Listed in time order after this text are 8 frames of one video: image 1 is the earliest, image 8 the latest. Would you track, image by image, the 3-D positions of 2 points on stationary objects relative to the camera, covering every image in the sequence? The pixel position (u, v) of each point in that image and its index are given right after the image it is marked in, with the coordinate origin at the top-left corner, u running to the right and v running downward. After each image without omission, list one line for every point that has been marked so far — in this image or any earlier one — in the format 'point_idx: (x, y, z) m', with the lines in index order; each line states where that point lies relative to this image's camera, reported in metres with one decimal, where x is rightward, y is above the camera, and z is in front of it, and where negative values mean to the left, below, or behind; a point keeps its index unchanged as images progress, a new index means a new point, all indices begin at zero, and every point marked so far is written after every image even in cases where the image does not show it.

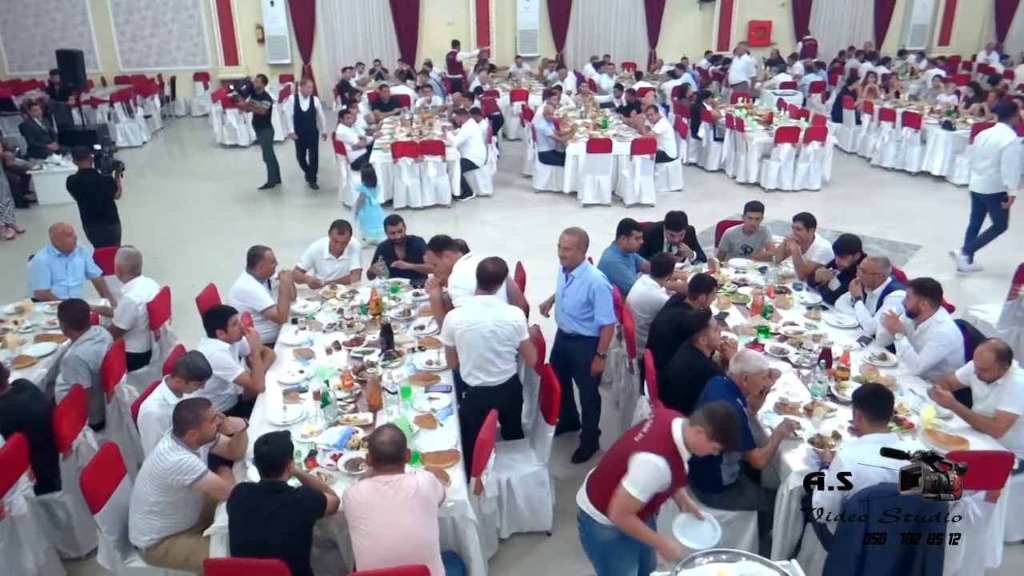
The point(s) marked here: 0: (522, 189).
0: (+0.1, +1.3, +10.4) m
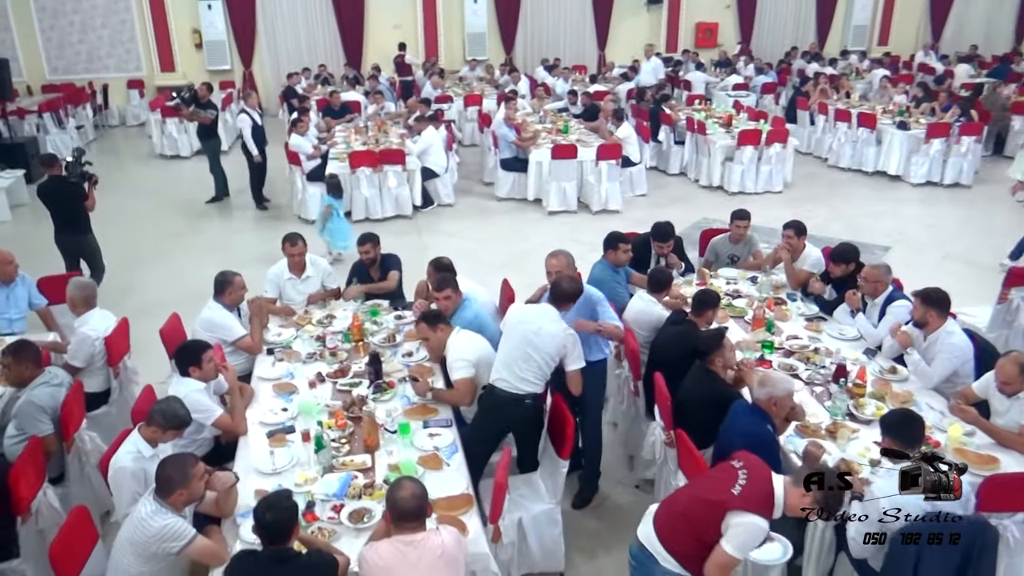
0: (-0.4, +1.1, +10.1) m
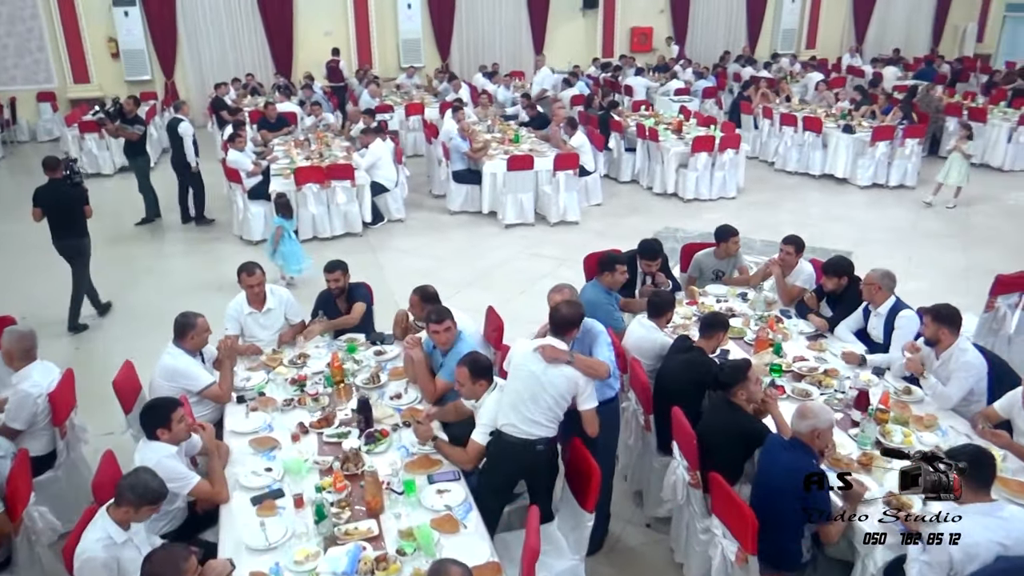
0: (-0.9, +0.9, +9.7) m
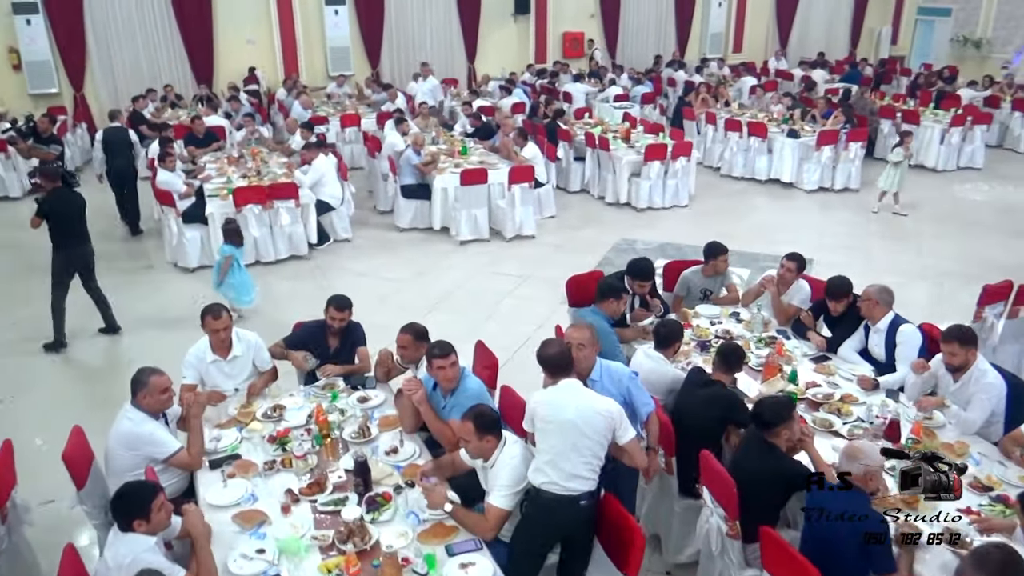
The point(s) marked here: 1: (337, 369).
0: (-1.5, +0.7, +9.3) m
1: (-1.0, -0.4, +4.4) m
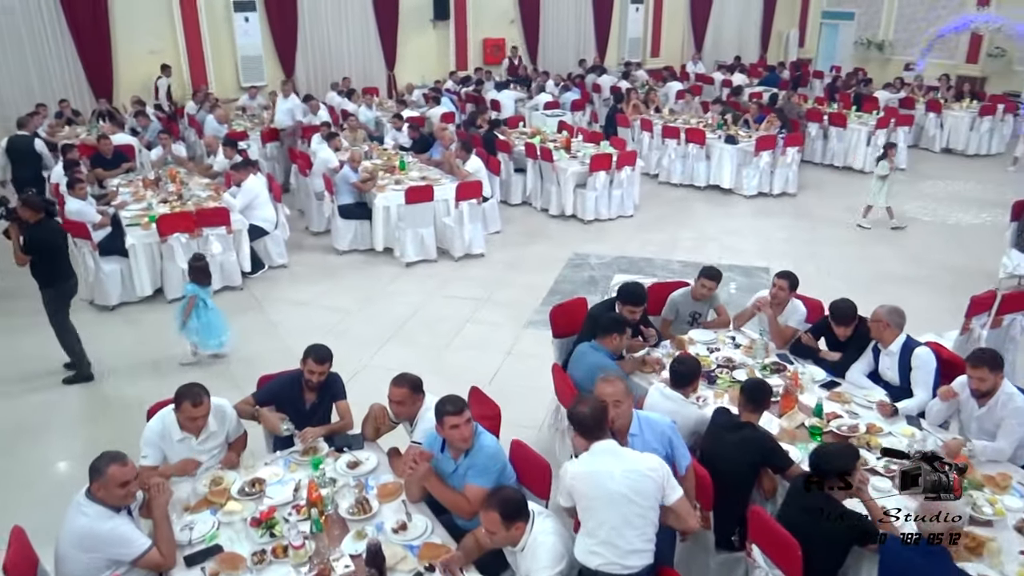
0: (-2.1, +0.4, +8.6) m
1: (-0.9, -0.7, +3.9) m
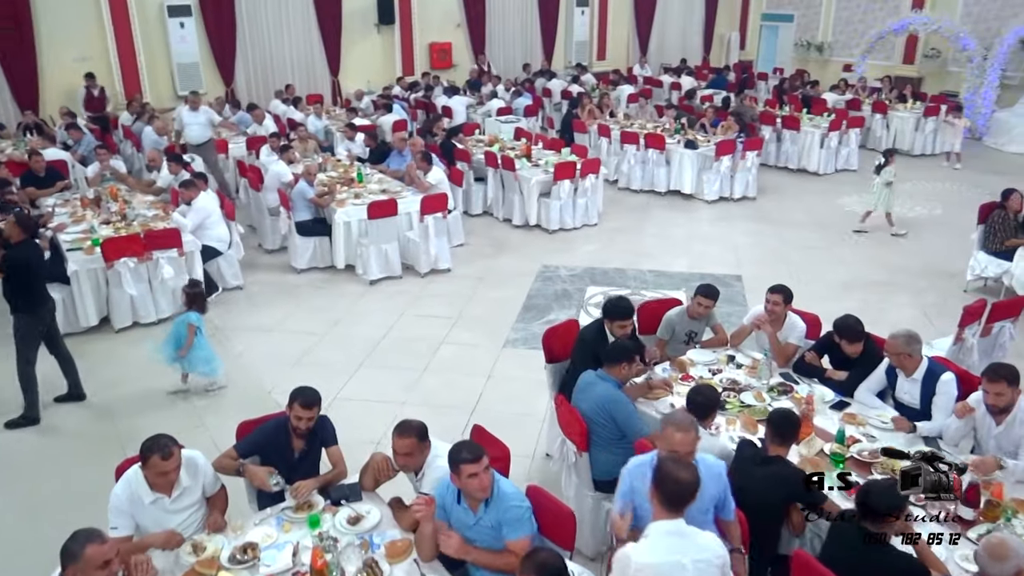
0: (-2.4, +0.2, +8.2) m
1: (-0.9, -0.9, +3.6) m
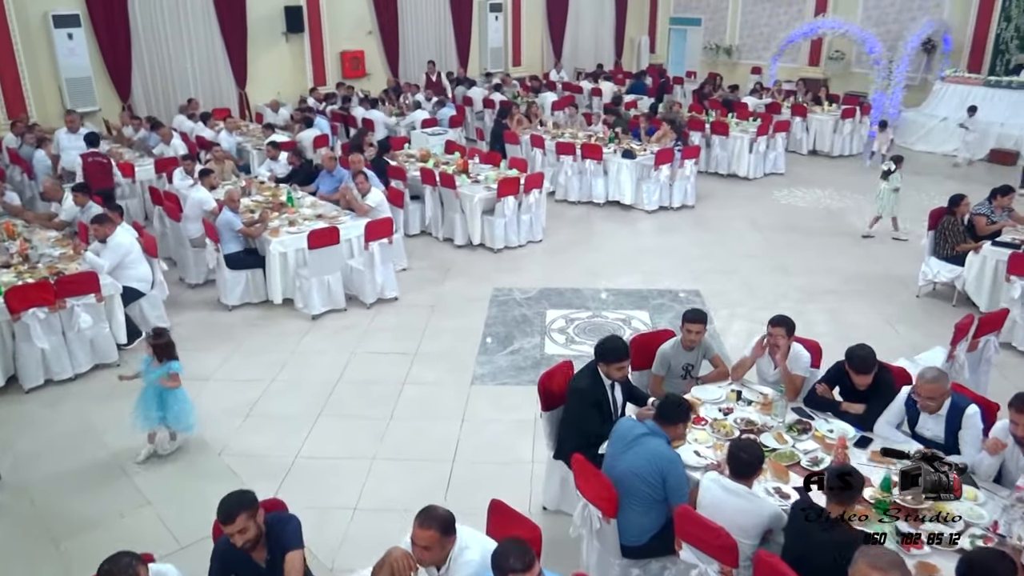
0: (-2.9, -0.2, +7.5) m
1: (-0.8, -1.1, +3.0) m
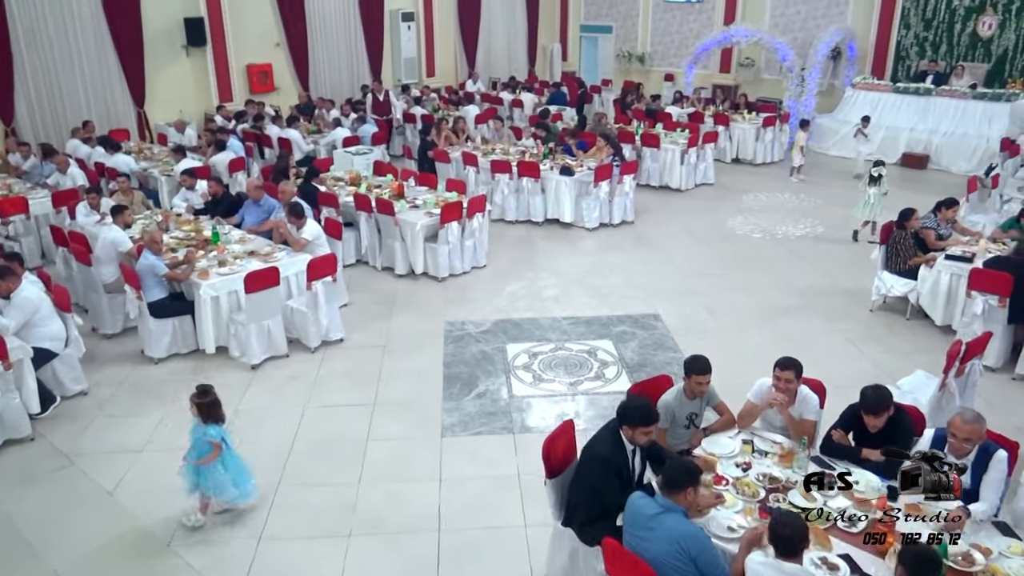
0: (-3.2, -0.6, +6.7) m
1: (-0.6, -1.4, +2.5) m
